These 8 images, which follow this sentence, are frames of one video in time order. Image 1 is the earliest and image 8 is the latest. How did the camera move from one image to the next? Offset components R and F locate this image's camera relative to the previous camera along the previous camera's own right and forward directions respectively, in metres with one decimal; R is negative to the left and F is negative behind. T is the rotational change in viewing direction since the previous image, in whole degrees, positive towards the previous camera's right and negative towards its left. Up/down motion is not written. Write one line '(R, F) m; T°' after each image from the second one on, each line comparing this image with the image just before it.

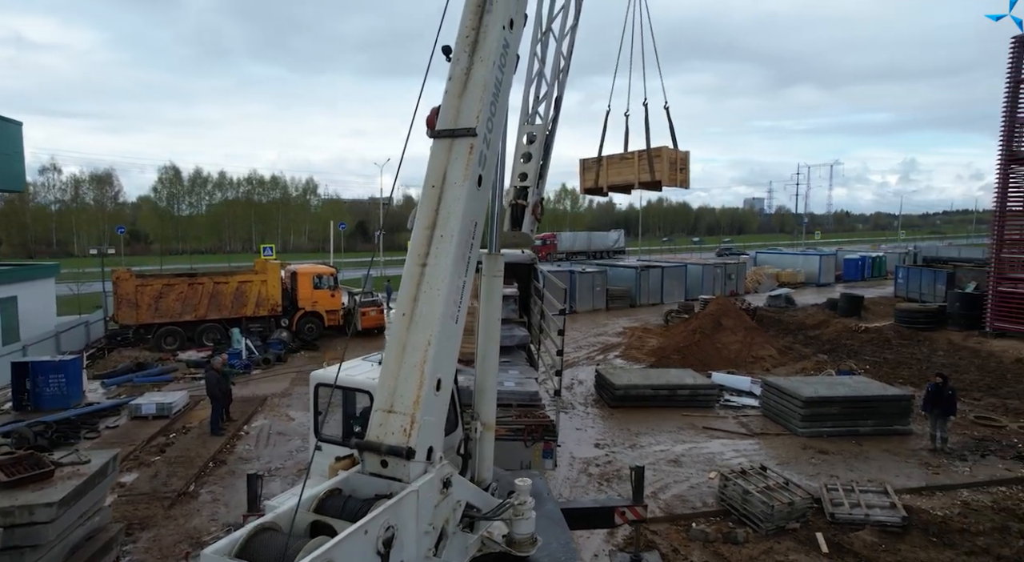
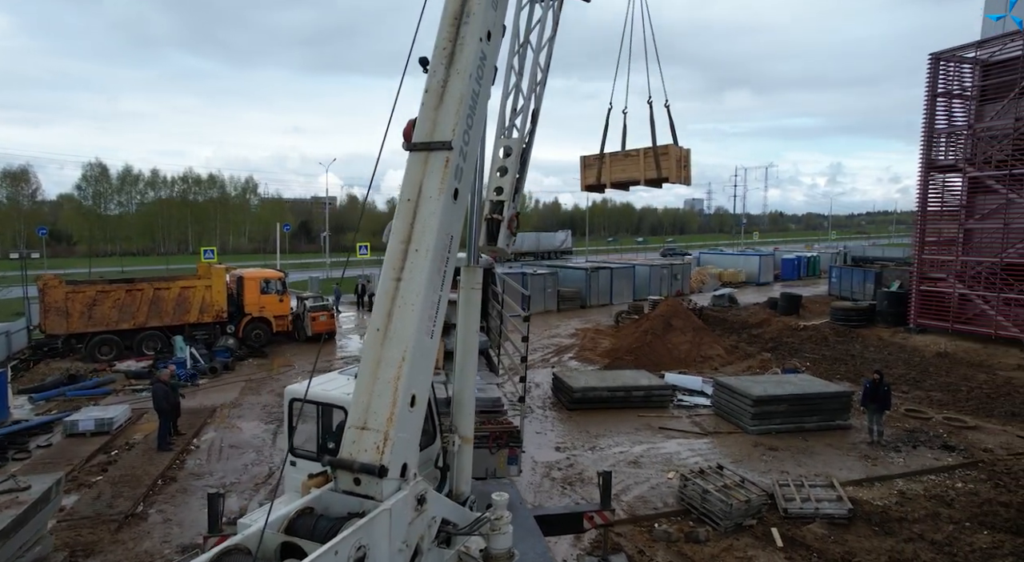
(-0.3, 0.0) m; +5°
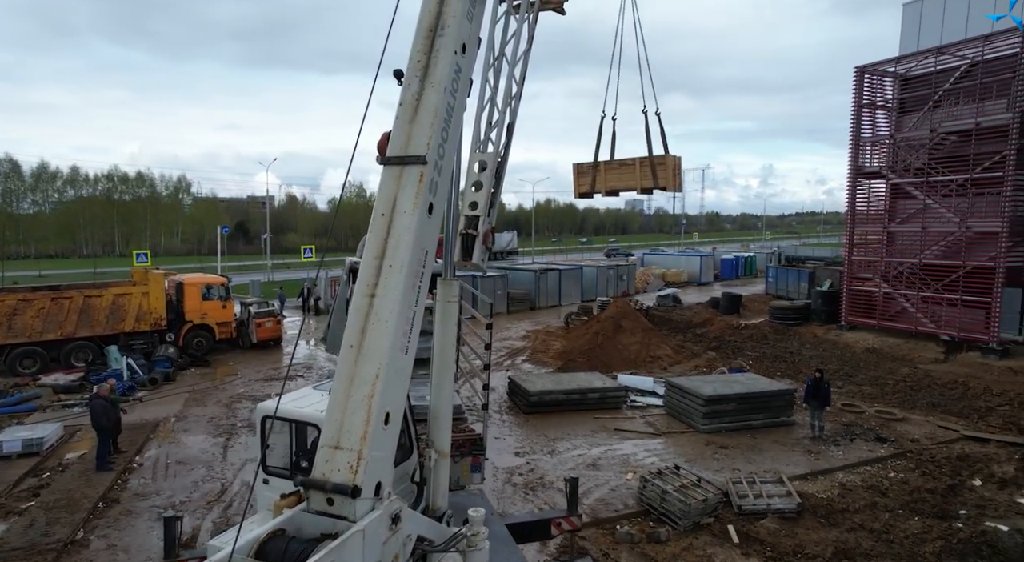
(-0.4, 0.0) m; +5°
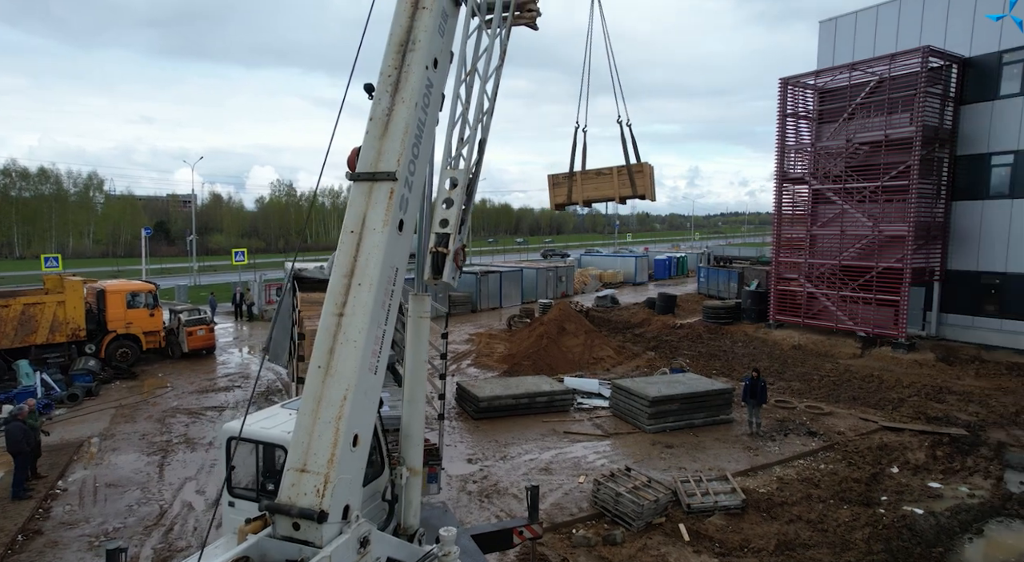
(-0.4, 0.0) m; +6°
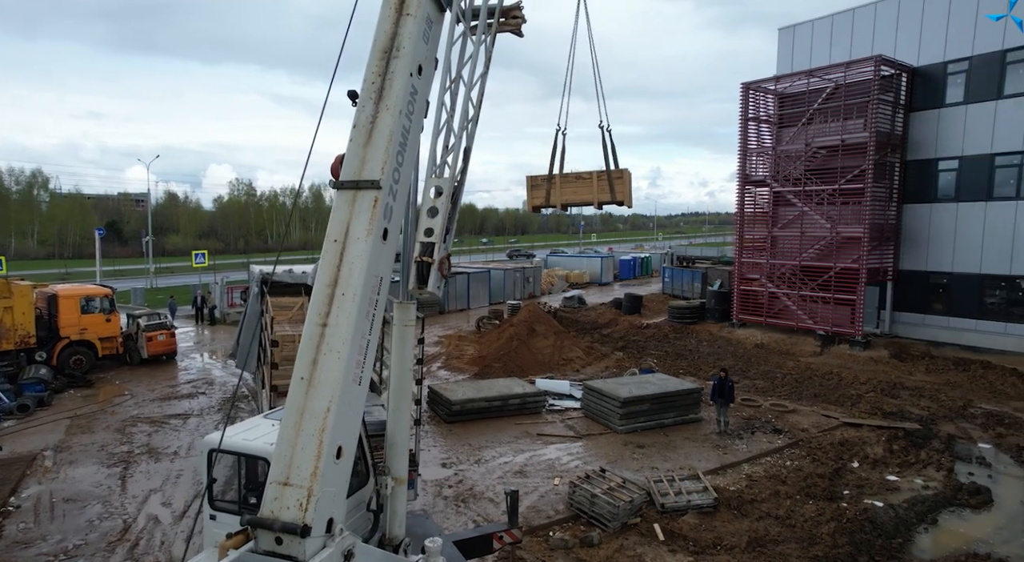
(-0.2, 0.0) m; +3°
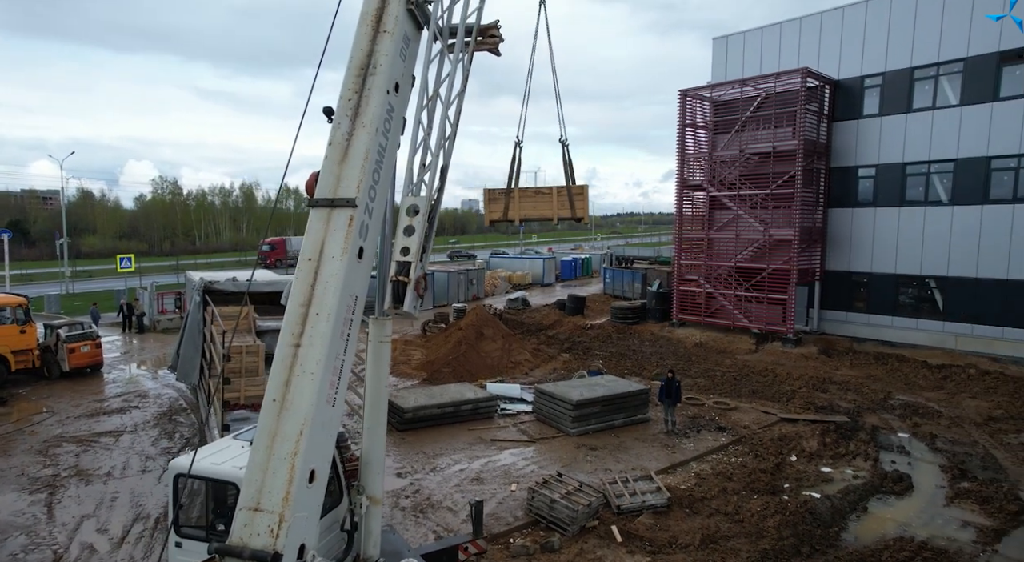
(-0.4, 0.0) m; +6°
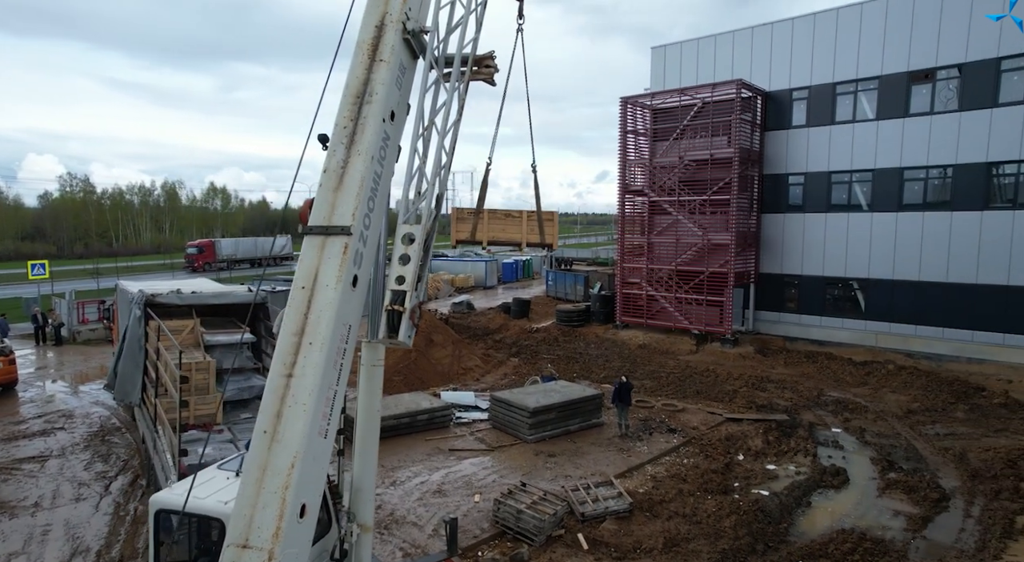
(-0.6, +0.1) m; +6°
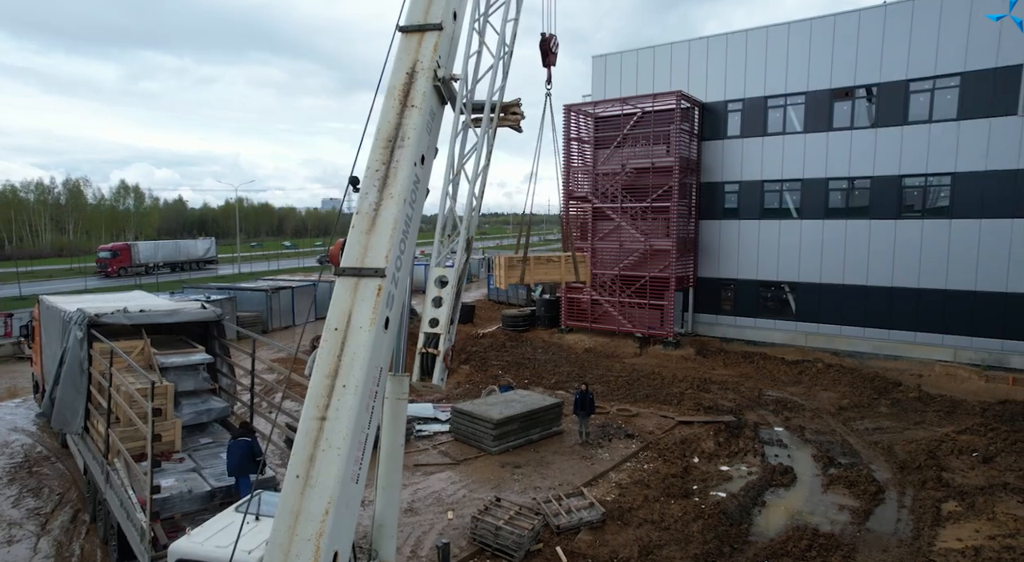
(-1.0, +0.2) m; +7°
